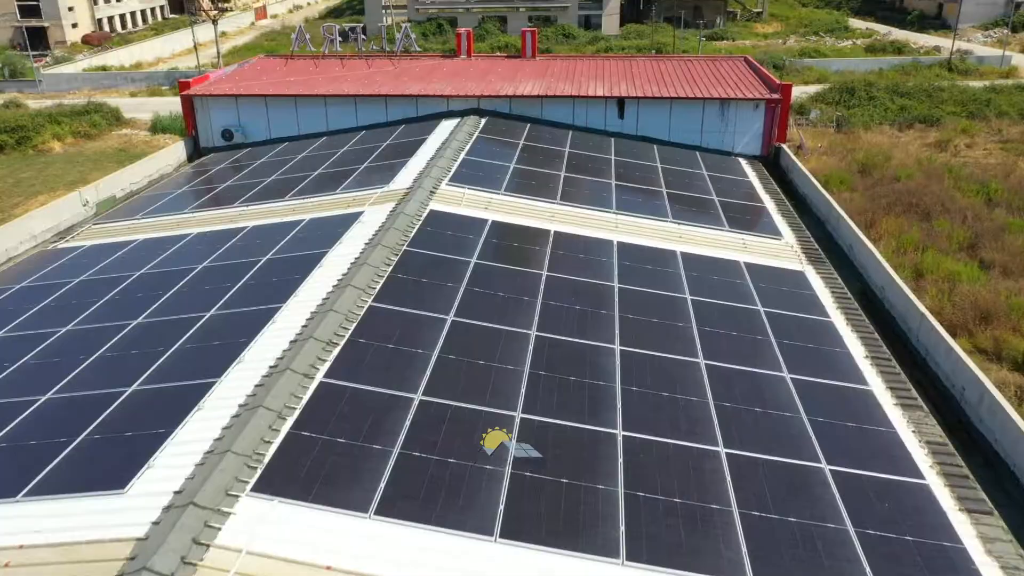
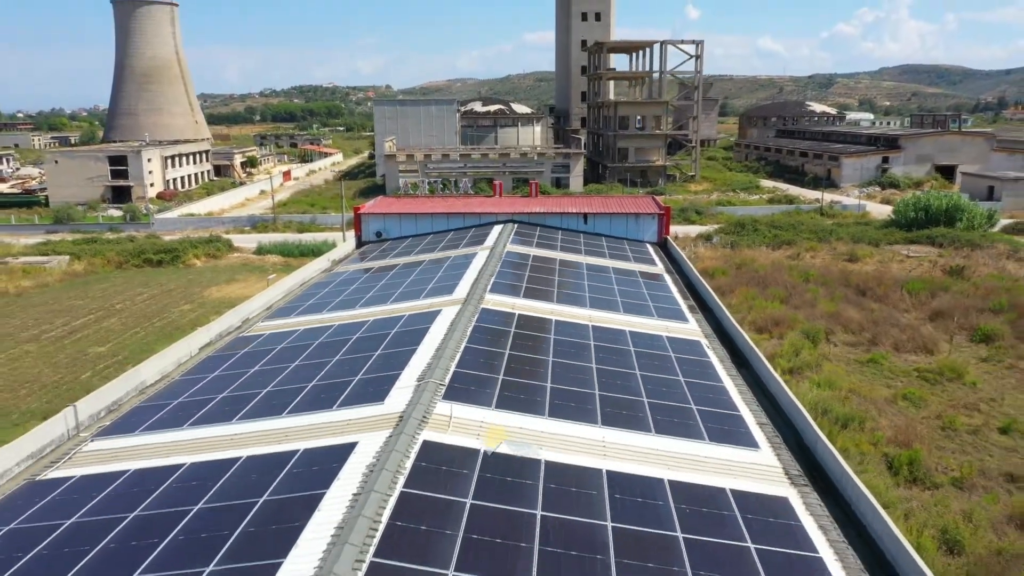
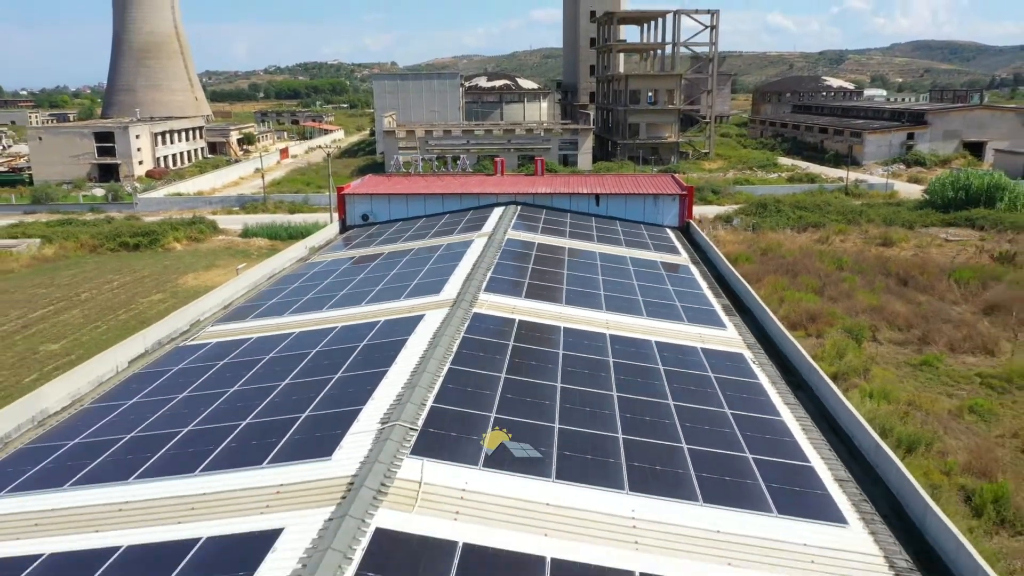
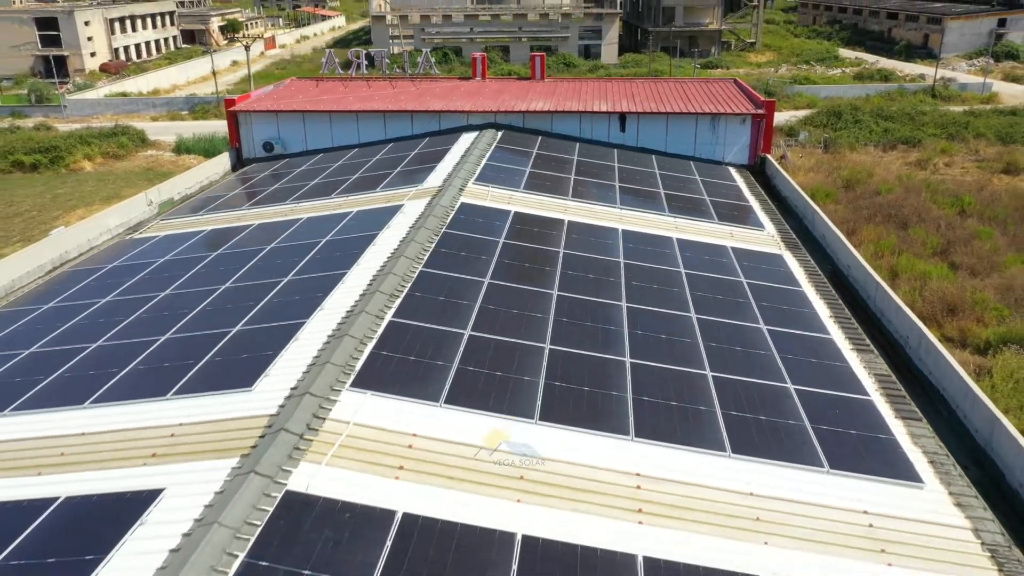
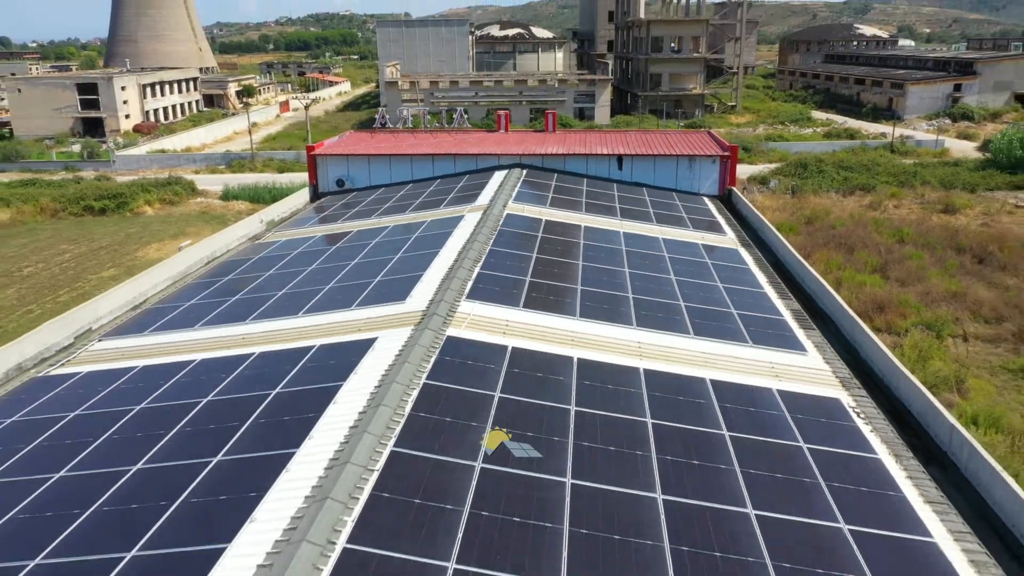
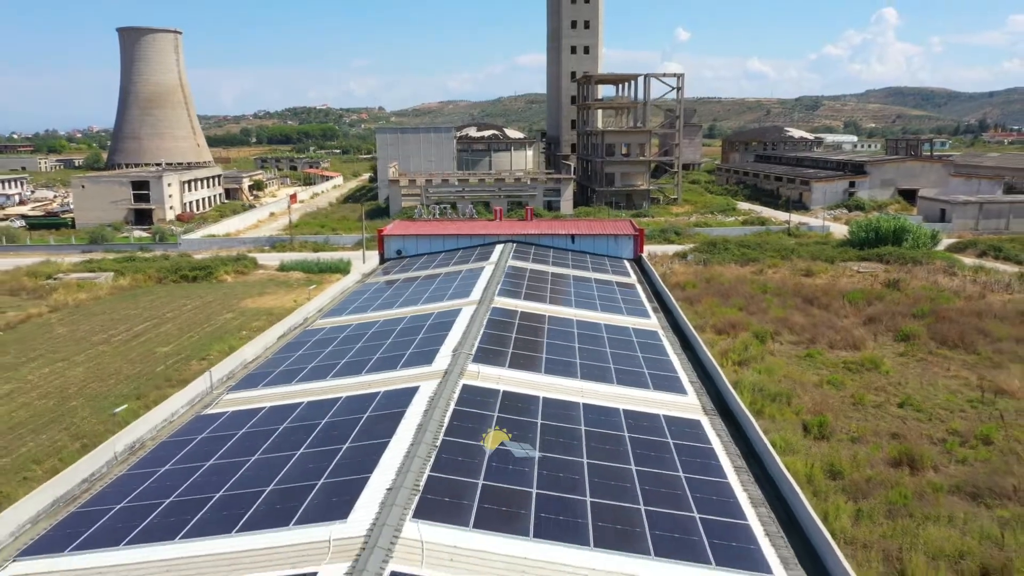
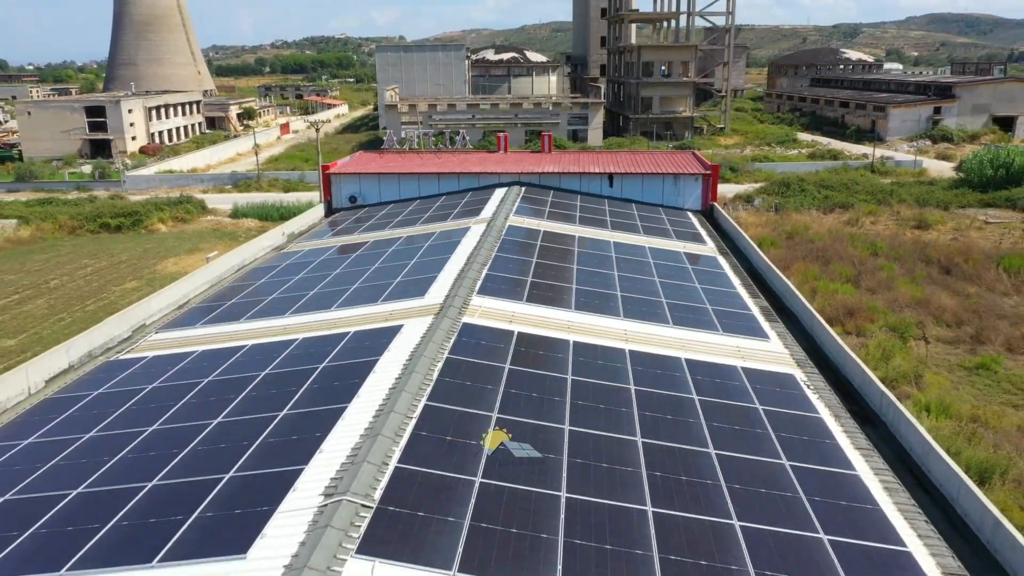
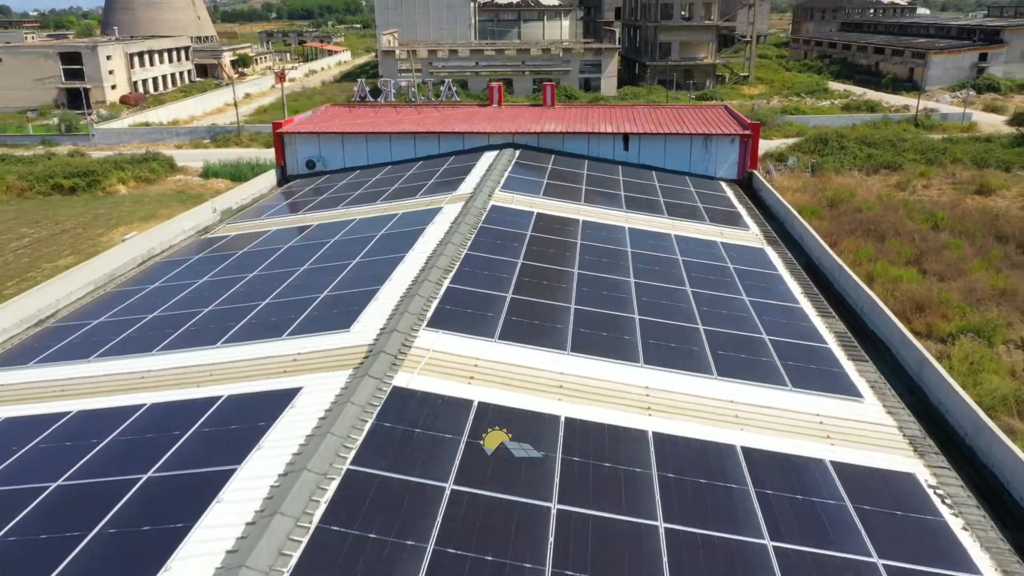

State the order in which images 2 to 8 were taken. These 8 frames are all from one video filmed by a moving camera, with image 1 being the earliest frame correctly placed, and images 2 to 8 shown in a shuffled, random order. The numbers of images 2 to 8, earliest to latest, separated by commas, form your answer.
4, 8, 5, 7, 3, 2, 6
